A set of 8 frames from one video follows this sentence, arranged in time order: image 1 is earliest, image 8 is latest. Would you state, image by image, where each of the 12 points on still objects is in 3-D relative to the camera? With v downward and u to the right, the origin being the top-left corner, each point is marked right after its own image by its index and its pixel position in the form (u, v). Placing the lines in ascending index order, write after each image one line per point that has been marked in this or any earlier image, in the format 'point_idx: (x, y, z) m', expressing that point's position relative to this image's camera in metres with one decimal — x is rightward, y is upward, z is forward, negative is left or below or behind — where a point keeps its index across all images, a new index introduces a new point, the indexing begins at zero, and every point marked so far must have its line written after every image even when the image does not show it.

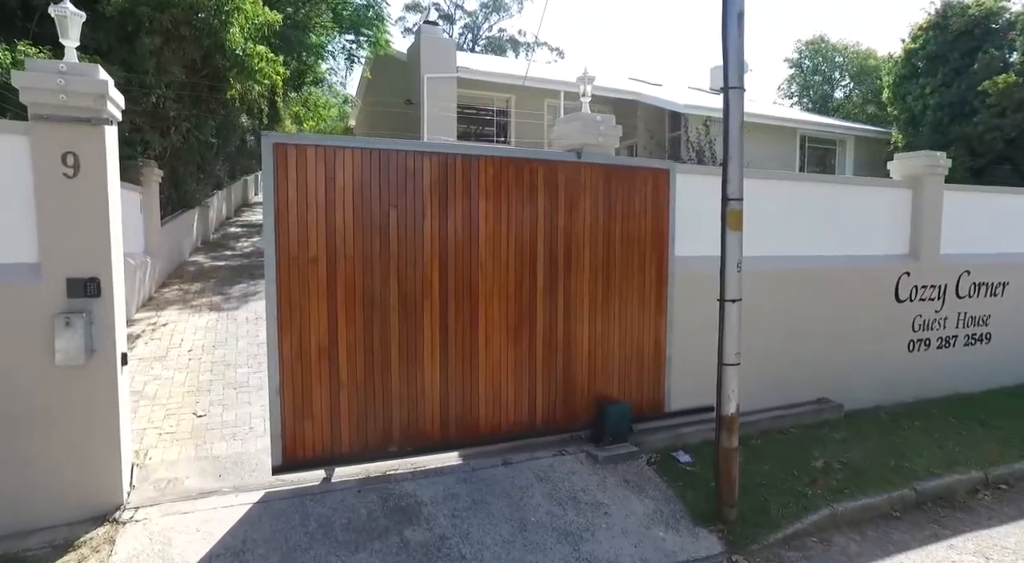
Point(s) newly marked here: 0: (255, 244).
0: (-5.1, +0.7, +12.7) m
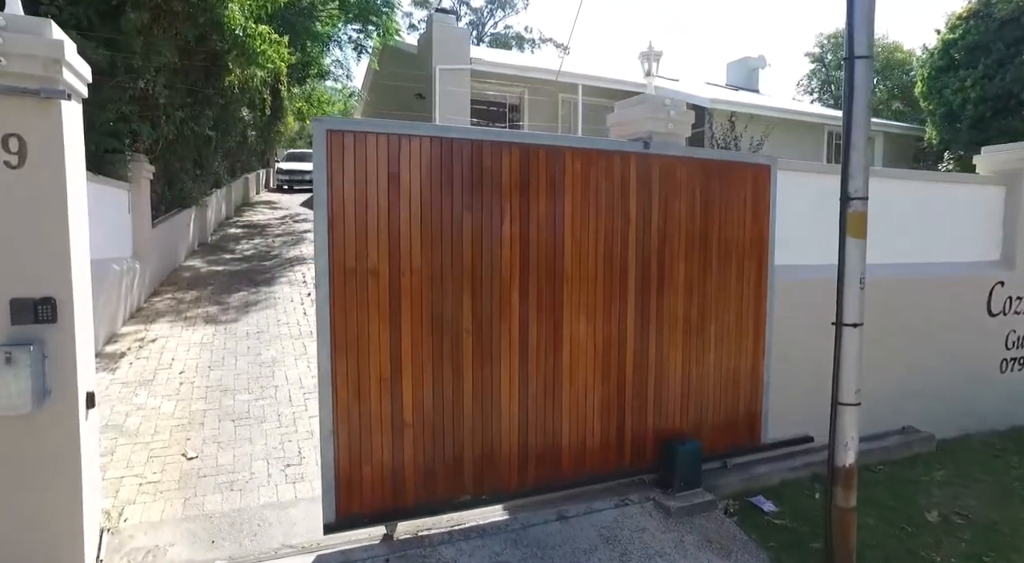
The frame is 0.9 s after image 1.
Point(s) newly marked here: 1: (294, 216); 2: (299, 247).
0: (-4.7, +0.7, +11.7) m
1: (-5.1, +1.5, +14.9) m
2: (-3.9, +0.6, +11.8) m
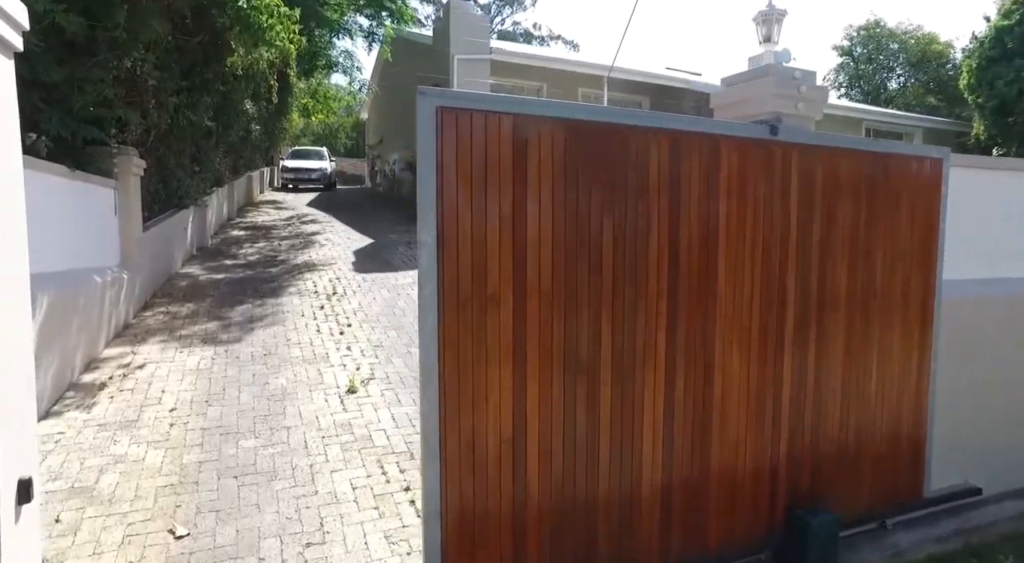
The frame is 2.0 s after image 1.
0: (-4.2, +0.5, +10.6) m
1: (-4.6, +1.4, +13.9) m
2: (-3.4, +0.5, +10.7) m
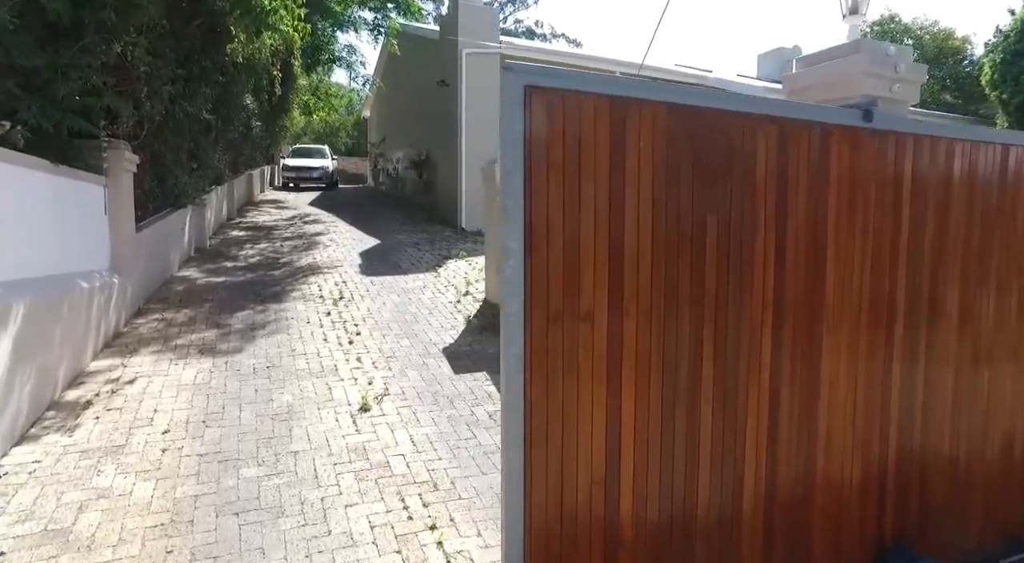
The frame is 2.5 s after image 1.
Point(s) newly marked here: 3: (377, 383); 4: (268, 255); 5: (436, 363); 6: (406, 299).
0: (-4.0, +0.5, +10.1) m
1: (-4.4, +1.4, +13.3) m
2: (-3.2, +0.5, +10.2) m
3: (-1.2, -0.9, +5.6) m
4: (-3.8, +0.4, +9.9) m
5: (-0.7, -0.8, +6.1) m
6: (-1.3, -0.2, +8.1) m
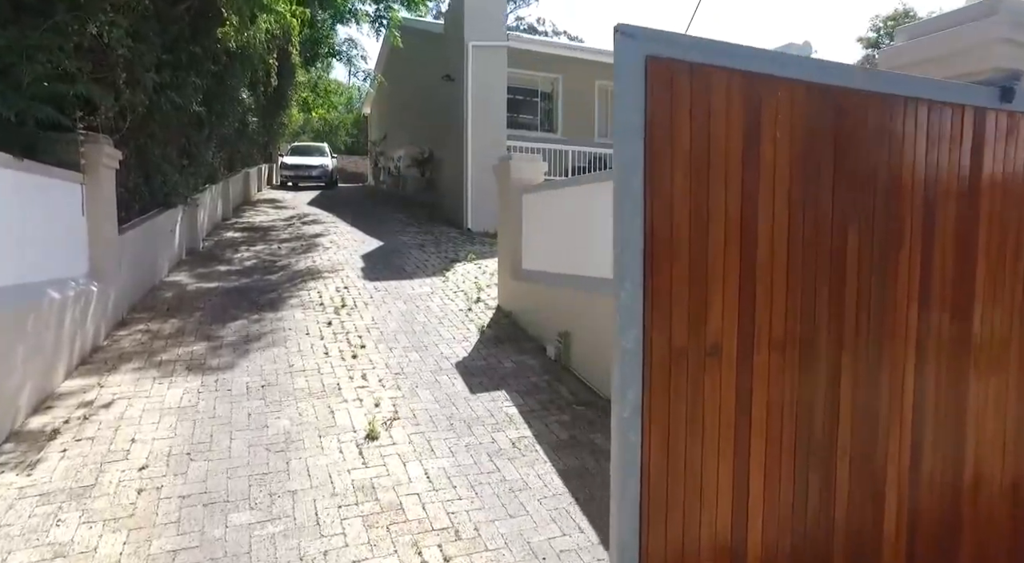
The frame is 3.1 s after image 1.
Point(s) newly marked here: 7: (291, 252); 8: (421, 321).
0: (-3.8, +0.4, +9.5) m
1: (-4.2, +1.3, +12.7) m
2: (-3.0, +0.4, +9.5) m
3: (-1.0, -1.0, +5.0) m
4: (-3.6, +0.3, +9.3) m
5: (-0.5, -0.9, +5.5) m
6: (-1.2, -0.3, +7.4) m
7: (-3.4, +0.4, +9.8) m
8: (-1.0, -0.4, +7.0) m
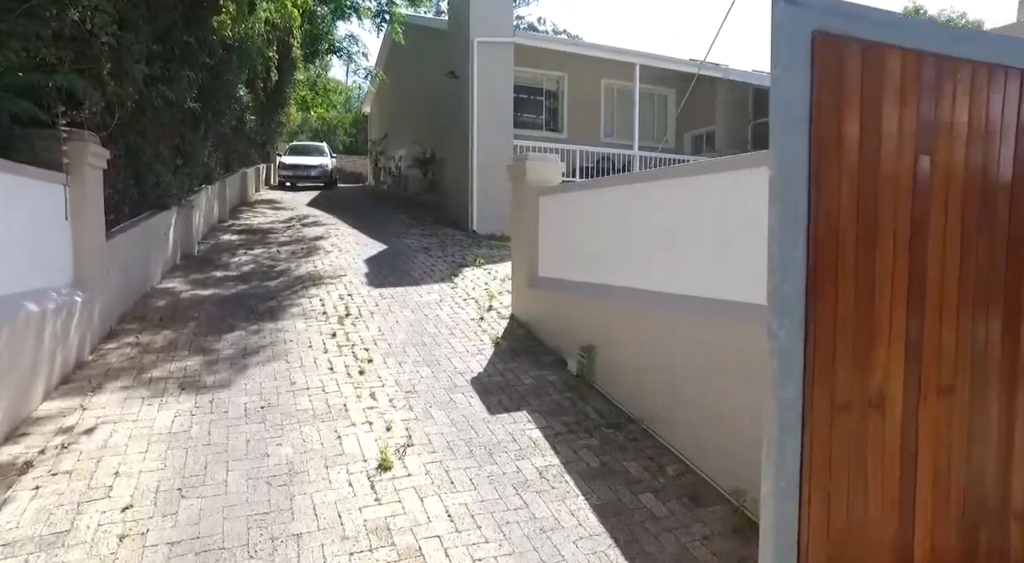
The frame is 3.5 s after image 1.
0: (-3.6, +0.3, +9.0) m
1: (-4.0, +1.2, +12.3) m
2: (-2.9, +0.3, +9.1) m
3: (-0.8, -1.0, +4.5) m
4: (-3.4, +0.3, +8.9) m
5: (-0.4, -0.9, +5.1) m
6: (-1.0, -0.4, +7.0) m
7: (-3.2, +0.4, +9.3) m
8: (-0.8, -0.5, +6.5) m
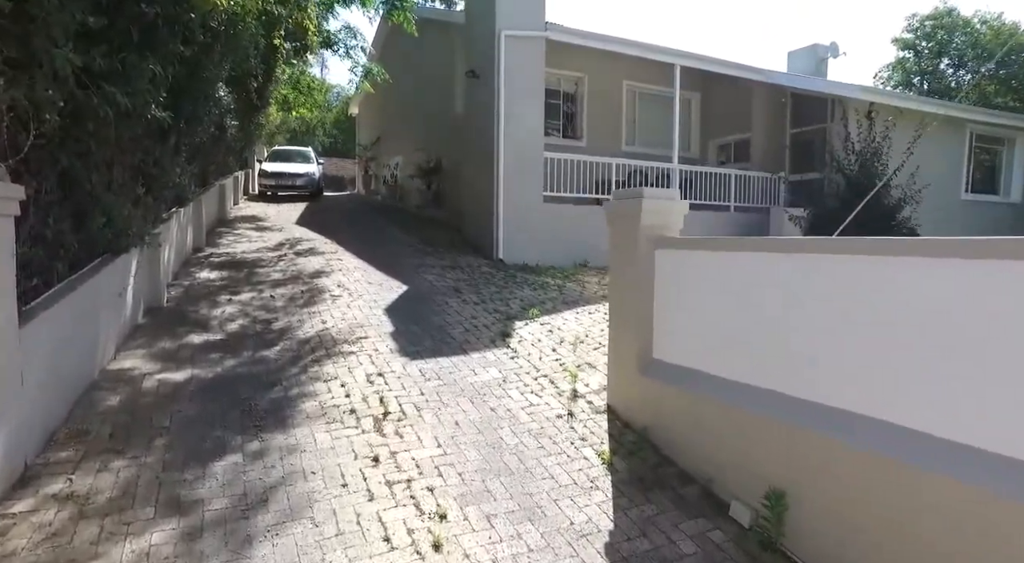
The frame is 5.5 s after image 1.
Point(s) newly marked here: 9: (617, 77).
0: (-2.9, -0.3, +6.9) m
1: (-3.5, +0.6, +10.1) m
2: (-2.1, -0.3, +7.0) m
3: (+0.1, -1.7, +2.5) m
4: (-2.7, -0.4, +6.7) m
5: (+0.5, -1.6, +3.1) m
6: (-0.2, -1.0, +5.0) m
7: (-2.5, -0.3, +7.2) m
8: (0.0, -1.2, +4.5) m
9: (+2.7, +5.2, +16.1) m
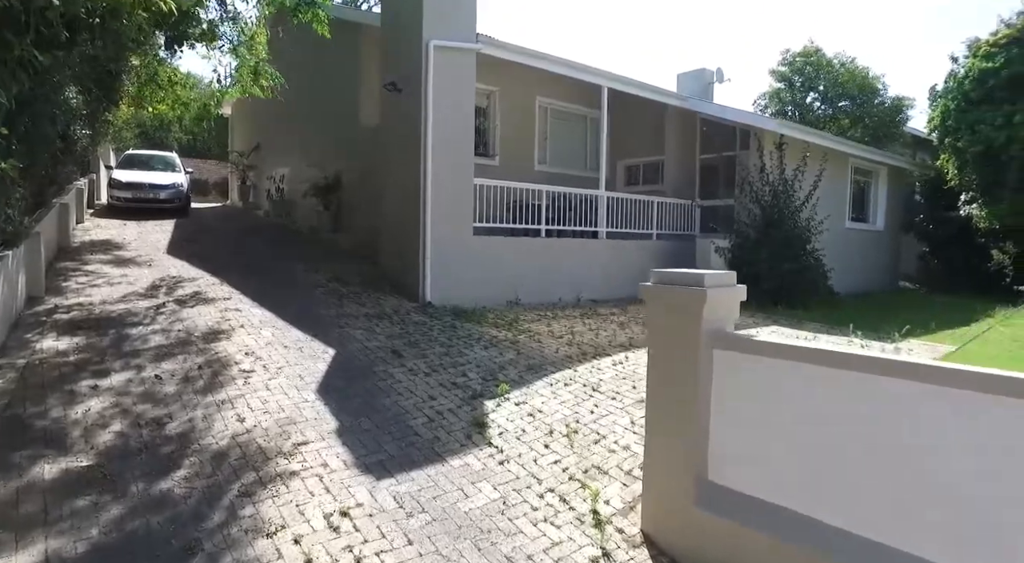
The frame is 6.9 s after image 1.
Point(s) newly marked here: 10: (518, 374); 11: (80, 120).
0: (-3.1, -1.0, +5.0) m
1: (-4.3, -0.1, +8.1) m
2: (-2.4, -1.0, +5.3) m
3: (+0.8, -2.3, +1.4) m
4: (-2.9, -1.0, +4.9) m
5: (+1.0, -2.2, +2.0) m
6: (0.0, -1.6, +3.7) m
7: (-2.8, -0.9, +5.4) m
8: (+0.2, -1.8, +3.3) m
9: (+0.4, +4.5, +15.2) m
10: (+0.1, -0.9, +6.5) m
11: (-5.1, +2.0, +7.7) m
